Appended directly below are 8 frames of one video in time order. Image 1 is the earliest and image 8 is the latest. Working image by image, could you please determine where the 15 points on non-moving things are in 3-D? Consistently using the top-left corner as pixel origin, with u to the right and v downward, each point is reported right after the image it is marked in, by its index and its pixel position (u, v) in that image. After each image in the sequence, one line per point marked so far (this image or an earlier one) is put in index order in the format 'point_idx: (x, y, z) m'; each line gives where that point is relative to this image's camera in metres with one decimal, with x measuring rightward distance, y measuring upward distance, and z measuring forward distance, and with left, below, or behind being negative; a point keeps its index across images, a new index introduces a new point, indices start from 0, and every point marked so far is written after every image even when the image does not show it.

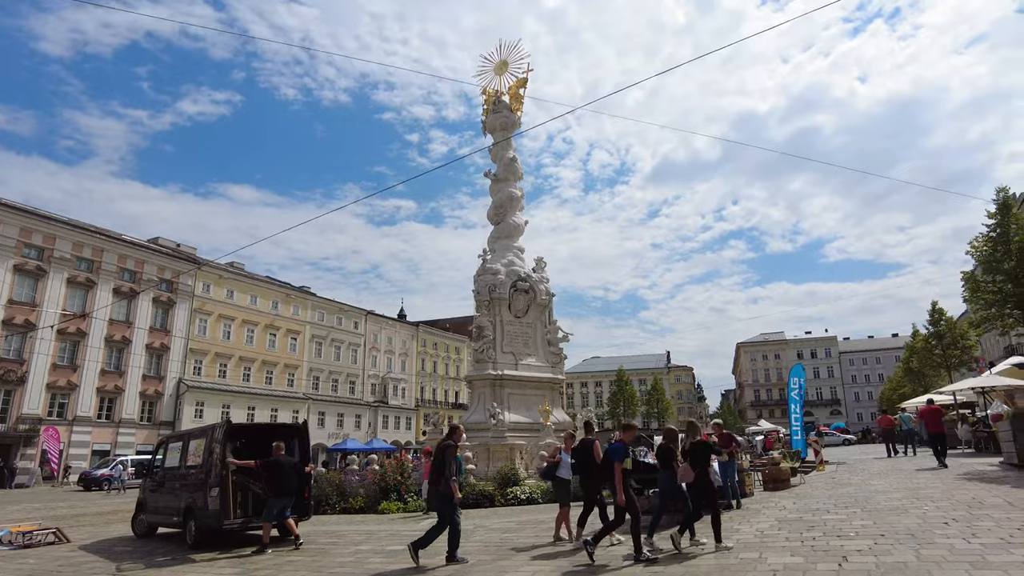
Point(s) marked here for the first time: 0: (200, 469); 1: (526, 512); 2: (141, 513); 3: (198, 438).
0: (-5.4, -3.2, +11.3) m
1: (+0.3, -4.8, +13.8) m
2: (-7.8, -4.8, +13.6) m
3: (-5.7, -2.7, +11.8) m
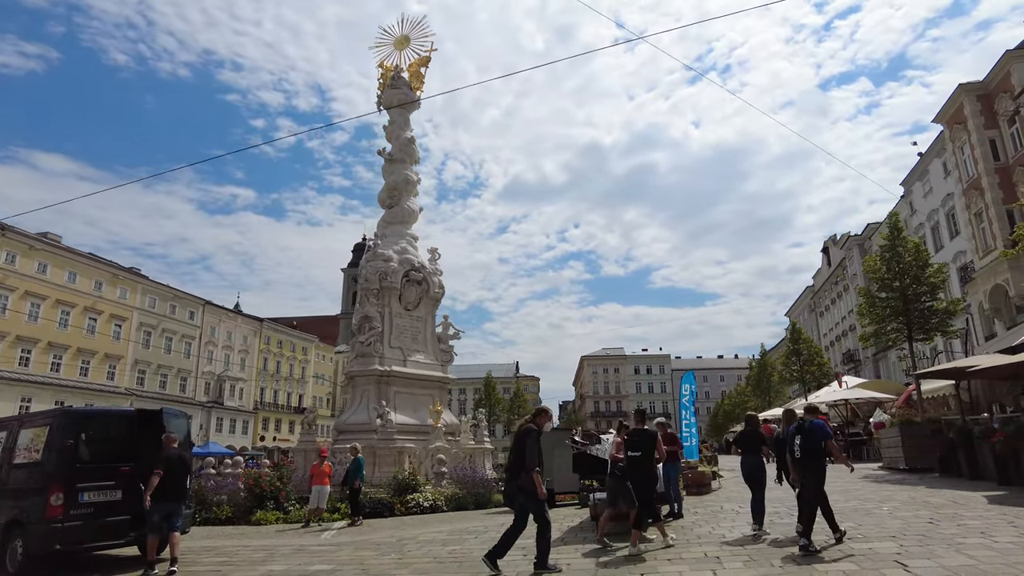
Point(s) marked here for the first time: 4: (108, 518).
0: (-6.1, -2.3, +8.4) m
1: (-1.2, -4.3, +12.1) m
2: (-9.0, -3.8, +10.0) m
3: (-6.4, -1.8, +8.8) m
4: (-5.3, -3.0, +8.5) m
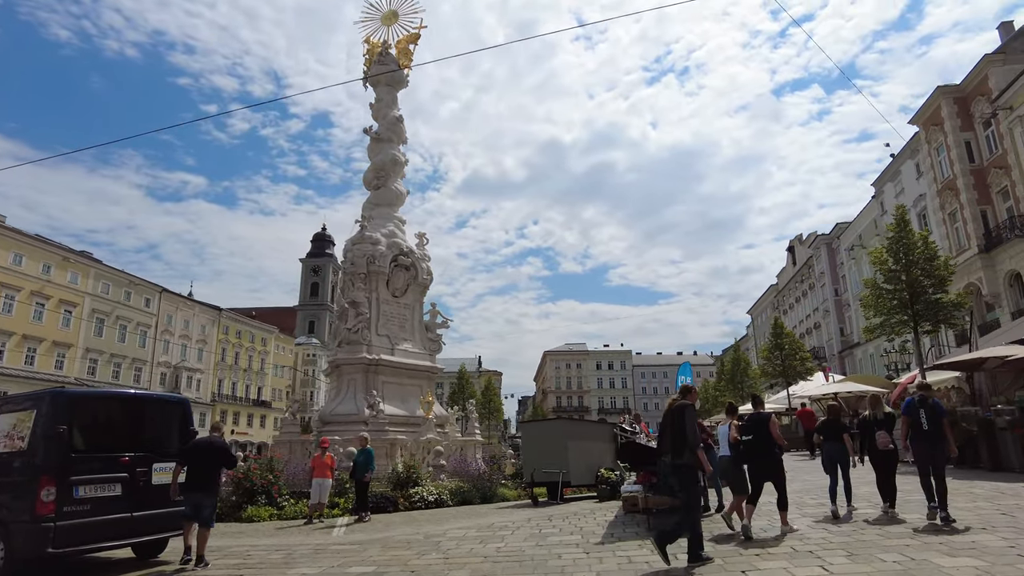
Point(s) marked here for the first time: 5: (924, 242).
0: (-5.4, -1.9, +7.3) m
1: (-0.8, -4.0, +11.2) m
2: (-8.5, -3.3, +8.7) m
3: (-5.7, -1.4, +7.6) m
4: (-4.6, -2.6, +7.5) m
5: (+10.7, +1.2, +16.9) m
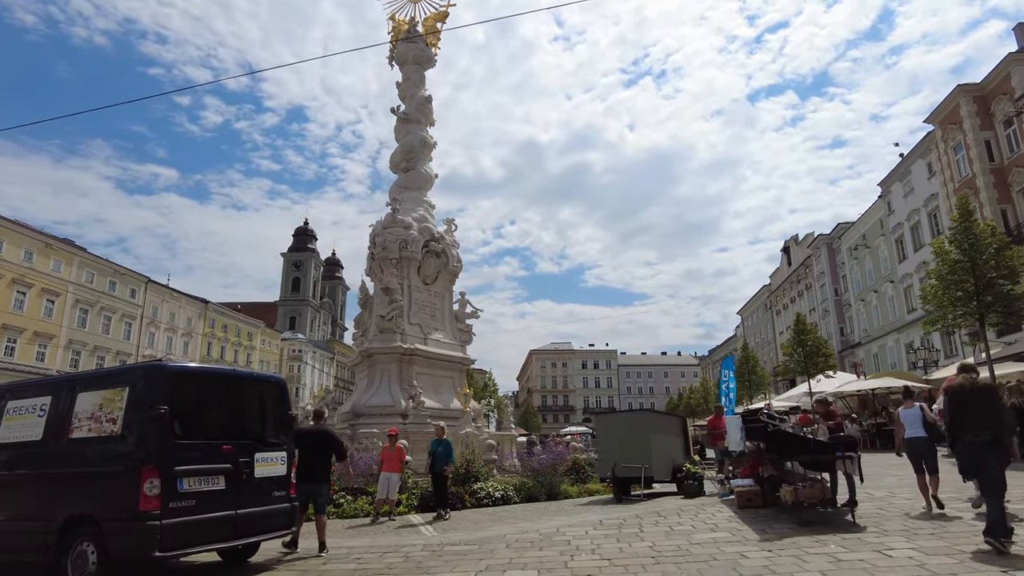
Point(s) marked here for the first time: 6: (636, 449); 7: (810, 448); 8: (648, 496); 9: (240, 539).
0: (-3.7, -1.5, +6.1) m
1: (+0.7, -3.6, +10.3) m
2: (-6.8, -2.8, +7.4) m
3: (-4.0, -1.0, +6.5) m
4: (-2.9, -2.2, +6.4) m
5: (+12.1, +1.4, +16.5) m
6: (+2.4, -3.1, +12.5) m
7: (+3.7, -2.0, +8.1) m
8: (+2.7, -4.1, +12.7) m
9: (-2.7, -2.5, +6.6) m
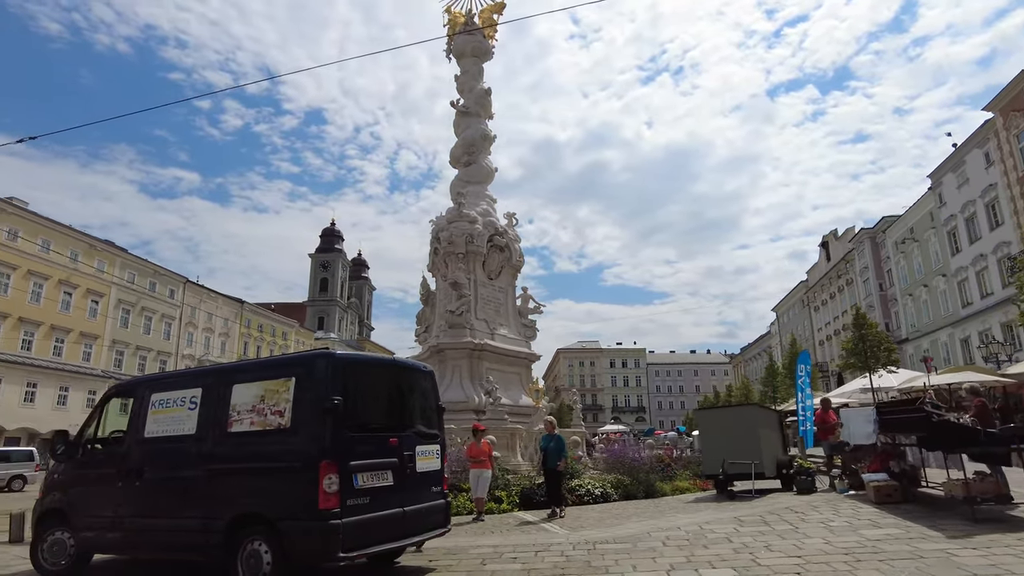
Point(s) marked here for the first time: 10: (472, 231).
0: (-2.0, -1.3, +5.8) m
1: (+2.5, -3.4, +9.9) m
2: (-5.0, -2.7, +7.2) m
3: (-2.3, -0.8, +6.2) m
4: (-1.2, -2.1, +6.1) m
5: (+14.1, +1.7, +15.7) m
6: (+4.3, -2.9, +12.0) m
7: (+5.5, -1.8, +7.6) m
8: (+4.6, -3.8, +12.2) m
9: (-1.0, -2.4, +6.3) m
10: (-1.2, +1.7, +19.8) m
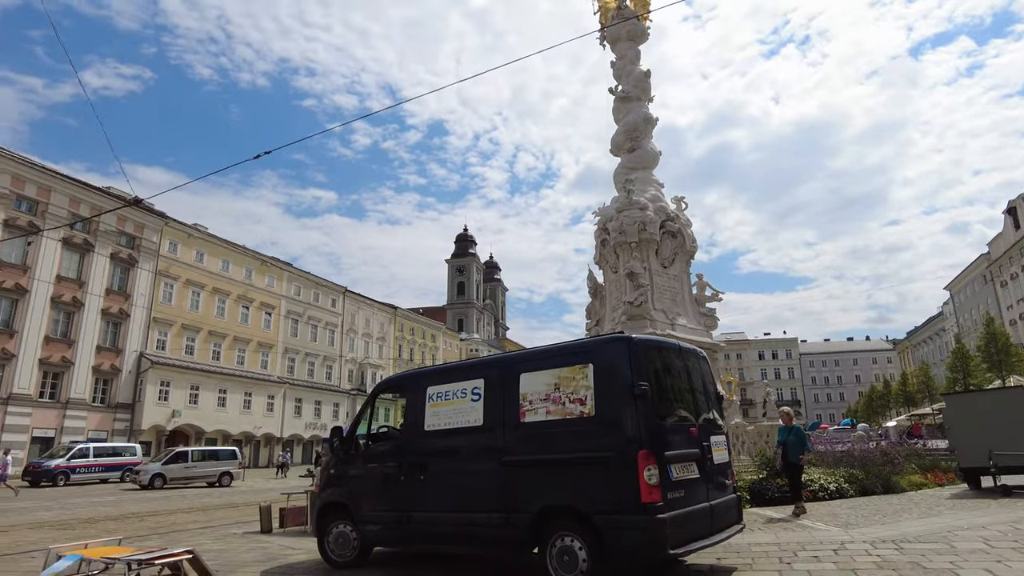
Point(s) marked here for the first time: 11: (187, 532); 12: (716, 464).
0: (+0.7, -1.2, +5.6) m
1: (+6.0, -3.0, +8.7) m
2: (-2.0, -2.7, +7.5) m
3: (+0.4, -0.7, +6.0) m
4: (+1.6, -1.9, +5.6) m
5: (+18.1, +2.8, +12.3) m
6: (+8.1, -2.3, +10.4) m
7: (+8.4, -1.2, +5.9) m
8: (+8.5, -3.3, +10.6) m
9: (+1.8, -2.2, +5.8) m
10: (+3.9, +2.0, +19.2) m
11: (-6.3, -4.7, +12.7) m
12: (+2.0, -1.7, +6.3) m
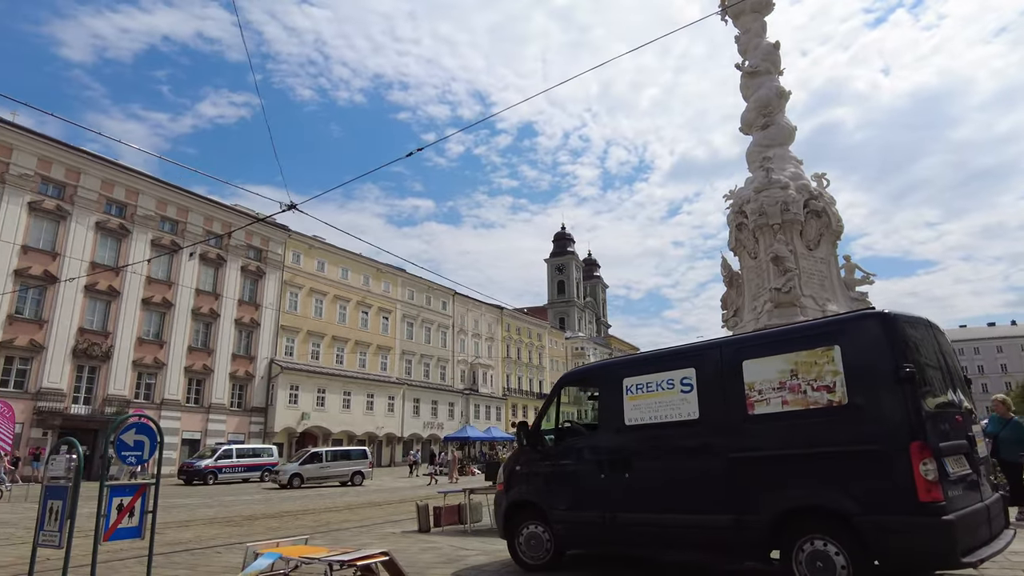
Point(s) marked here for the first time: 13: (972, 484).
0: (+2.5, -1.0, +4.8) m
1: (+8.3, -2.5, +7.1) m
2: (+0.2, -2.6, +7.1) m
3: (+2.3, -0.5, +5.3) m
4: (+3.4, -1.6, +4.8) m
5: (+20.5, +3.8, +9.0) m
6: (+10.6, -1.8, +8.6) m
7: (+10.1, -0.6, +4.0) m
8: (+11.0, -2.7, +8.7) m
9: (+3.7, -1.9, +4.9) m
10: (+7.5, +2.5, +17.8) m
11: (-3.3, -4.8, +12.9) m
12: (+3.9, -1.4, +5.3) m
13: (+3.5, -1.5, +5.0) m
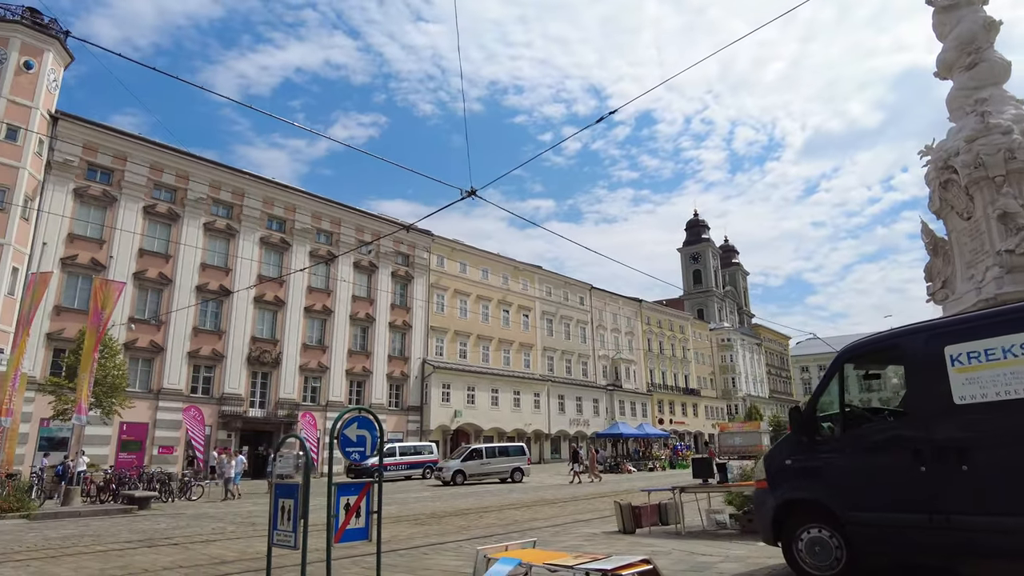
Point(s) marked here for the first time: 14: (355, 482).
0: (+4.5, -0.4, +3.2) m
1: (+10.6, -1.6, +4.4) m
2: (+2.7, -2.2, +5.9) m
3: (+4.3, 0.0, +3.7) m
4: (+5.3, -1.0, +3.0) m
5: (+22.6, +5.4, +3.9) m
6: (+13.1, -0.8, +5.4) m
7: (+11.8, +0.3, +1.0) m
8: (+13.6, -1.7, +5.4) m
9: (+5.7, -1.3, +3.1) m
10: (+11.6, +3.4, +15.0) m
11: (+0.5, -4.5, +12.2) m
12: (+5.9, -0.8, +3.5) m
13: (+5.5, -0.9, +3.2) m
14: (-1.7, -2.1, +7.1) m
